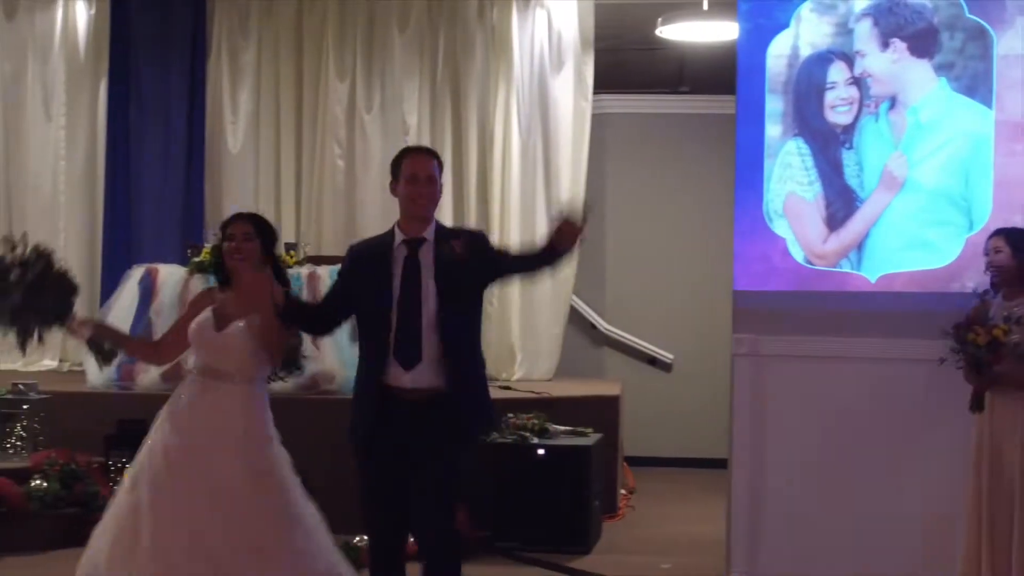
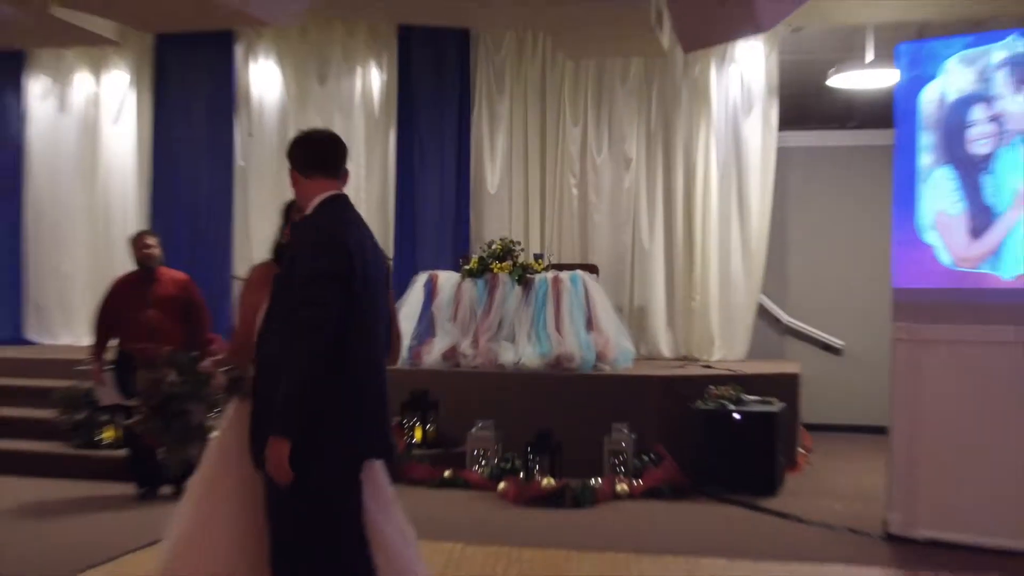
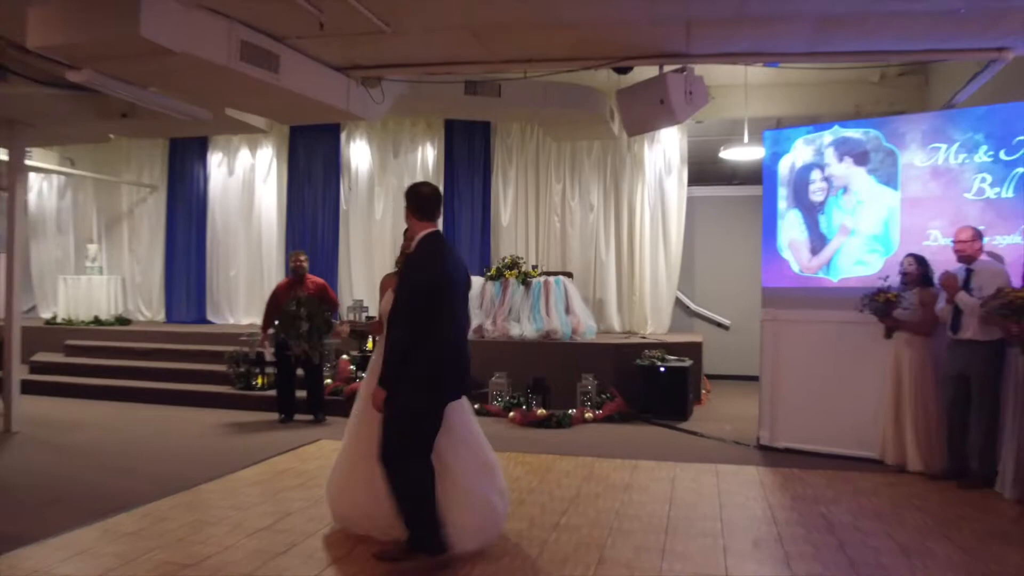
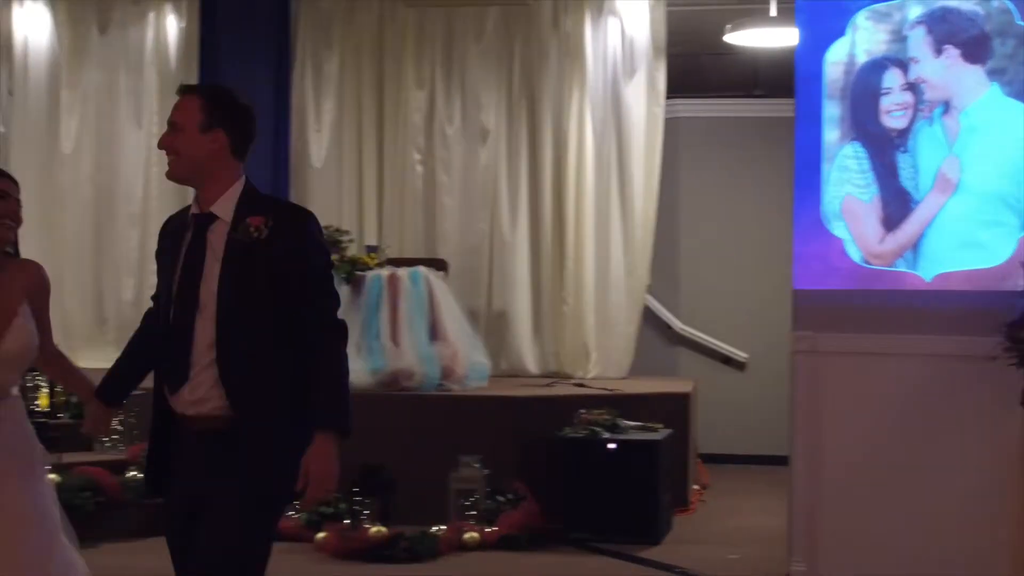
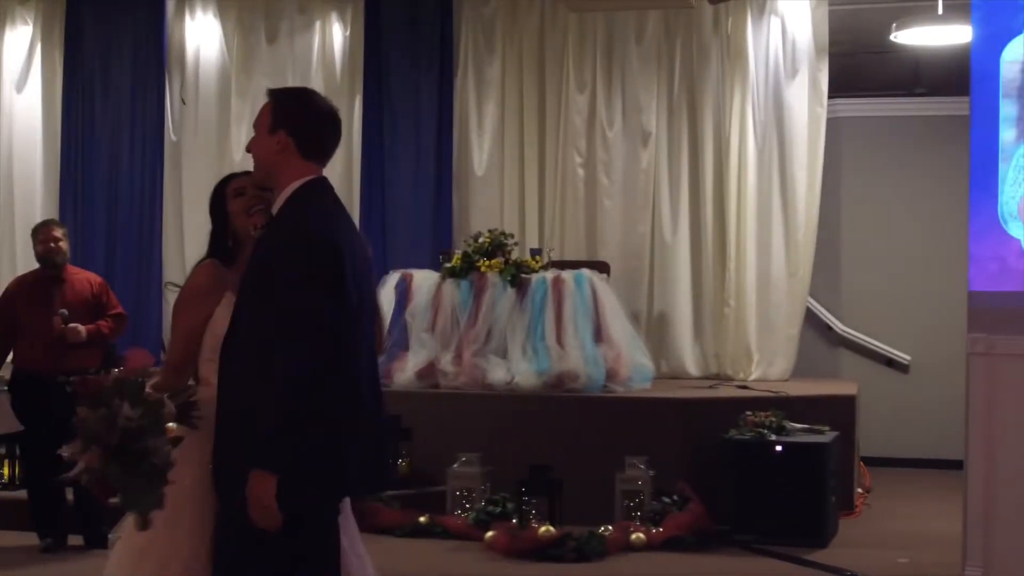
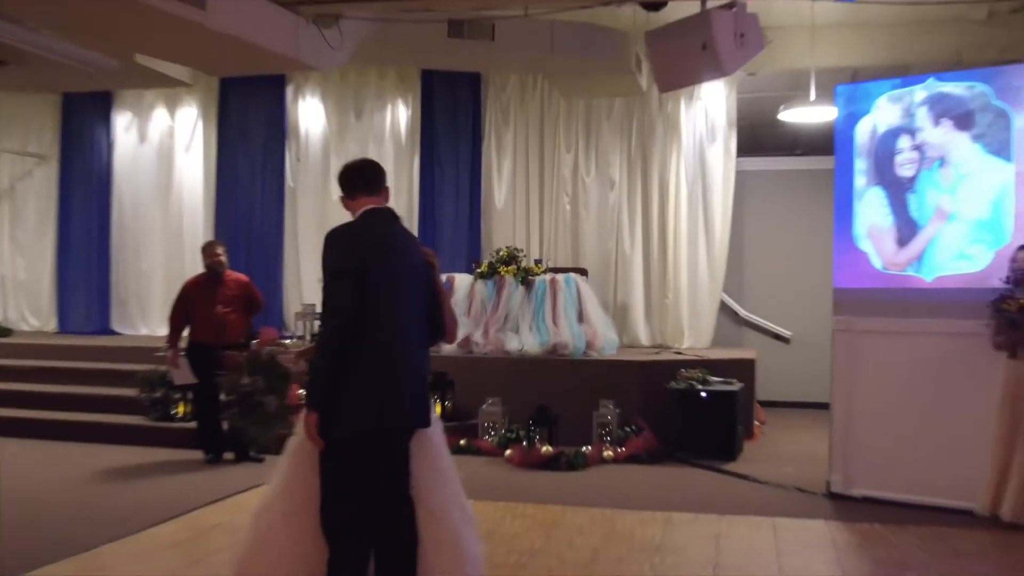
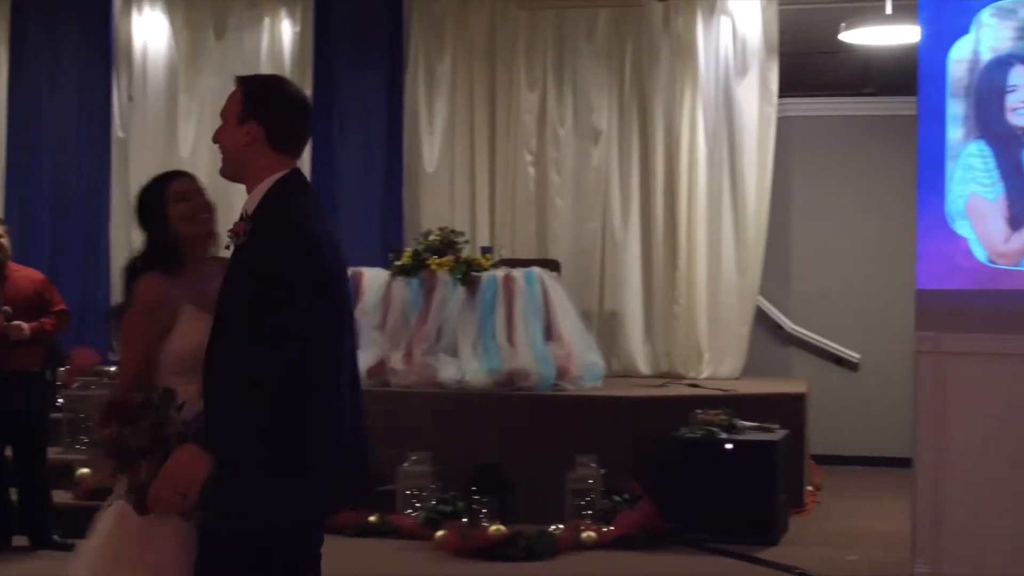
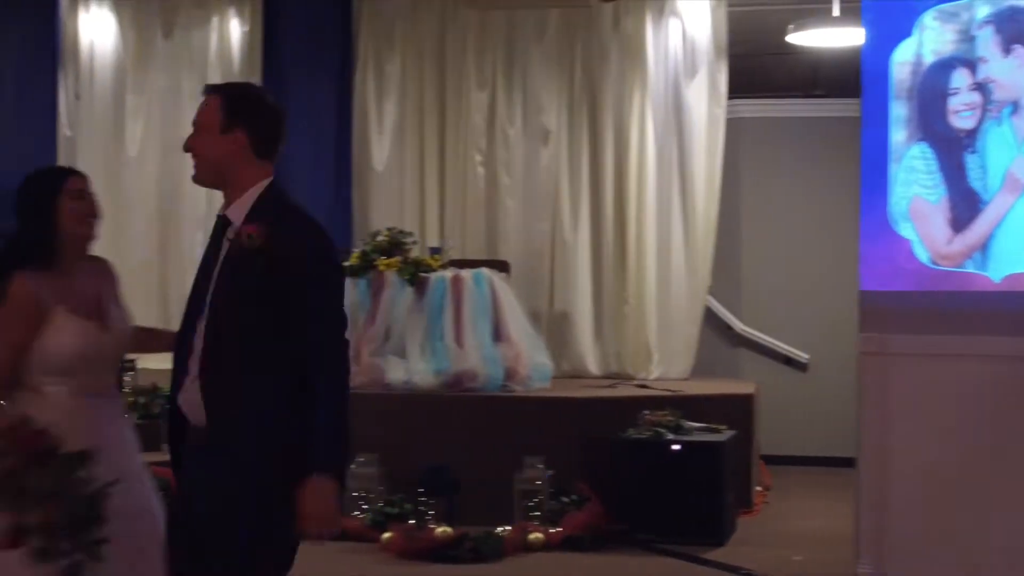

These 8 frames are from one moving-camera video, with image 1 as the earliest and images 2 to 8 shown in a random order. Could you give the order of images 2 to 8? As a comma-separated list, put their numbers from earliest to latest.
4, 8, 7, 5, 2, 6, 3
